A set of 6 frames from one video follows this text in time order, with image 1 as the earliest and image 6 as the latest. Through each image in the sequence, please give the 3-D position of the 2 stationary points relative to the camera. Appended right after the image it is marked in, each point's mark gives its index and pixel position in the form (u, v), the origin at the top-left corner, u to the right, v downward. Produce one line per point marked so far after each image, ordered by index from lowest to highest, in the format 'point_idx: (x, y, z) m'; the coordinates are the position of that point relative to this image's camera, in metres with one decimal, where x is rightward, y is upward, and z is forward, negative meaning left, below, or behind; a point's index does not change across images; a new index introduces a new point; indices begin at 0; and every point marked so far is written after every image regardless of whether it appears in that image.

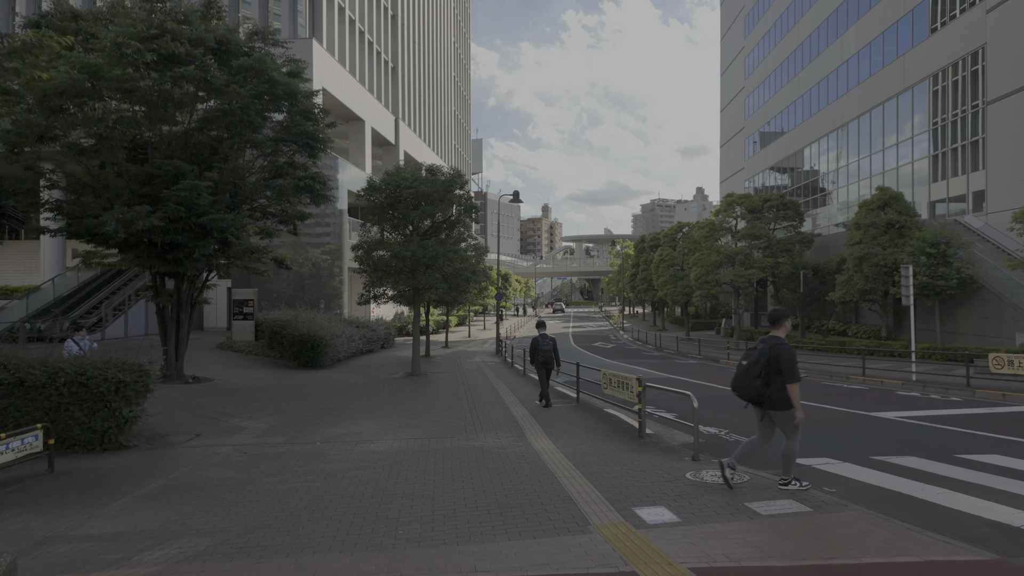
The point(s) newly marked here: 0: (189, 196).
0: (-6.9, +2.0, +12.5) m
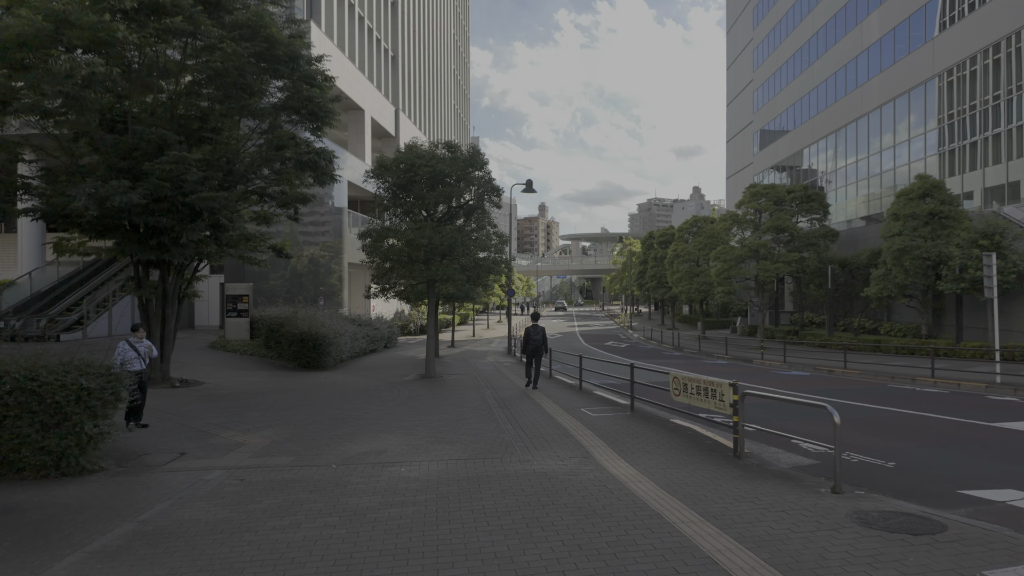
0: (-6.2, +2.2, +10.8) m
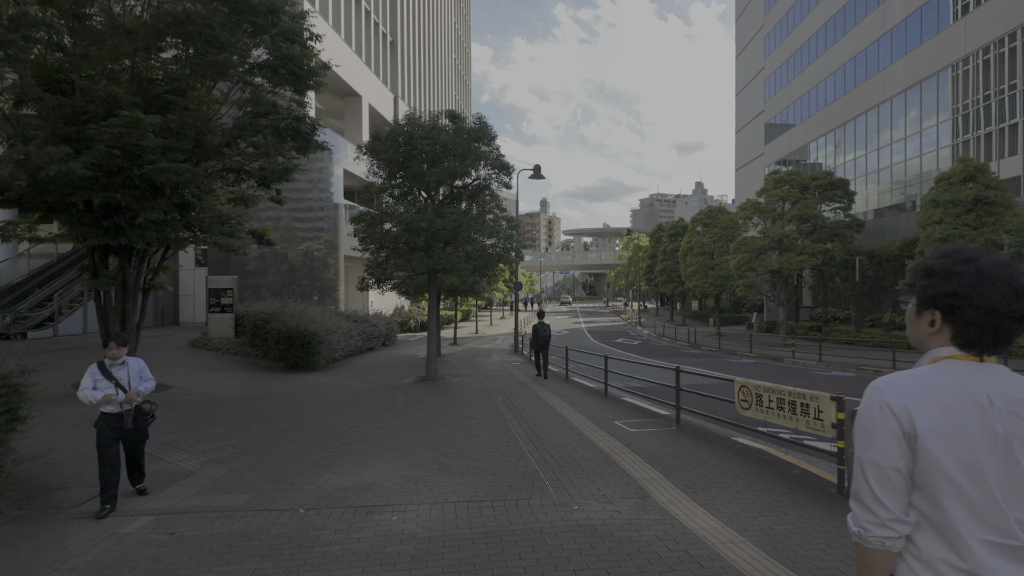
0: (-6.0, +2.4, +9.1) m
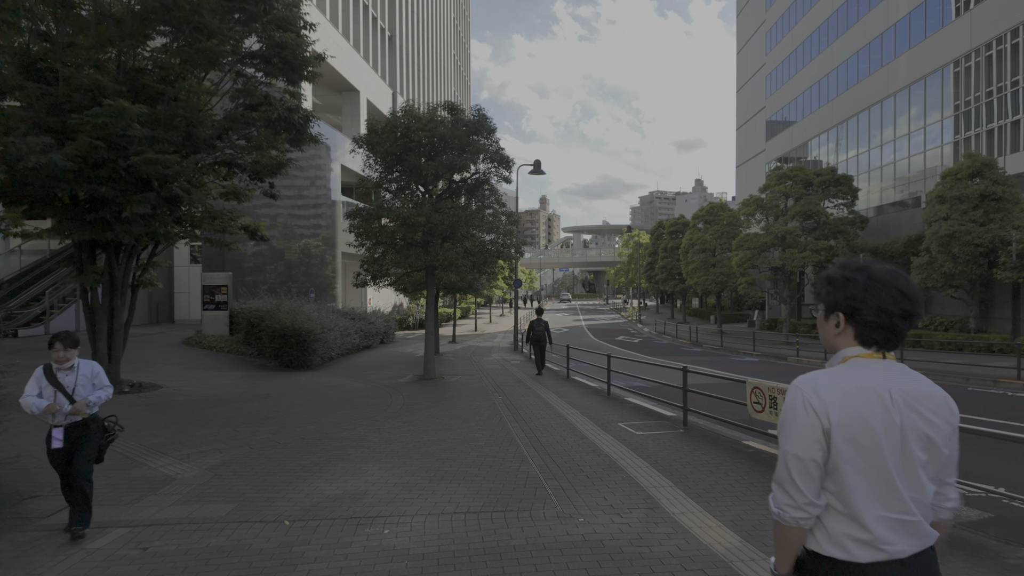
0: (-6.0, +2.4, +8.7) m
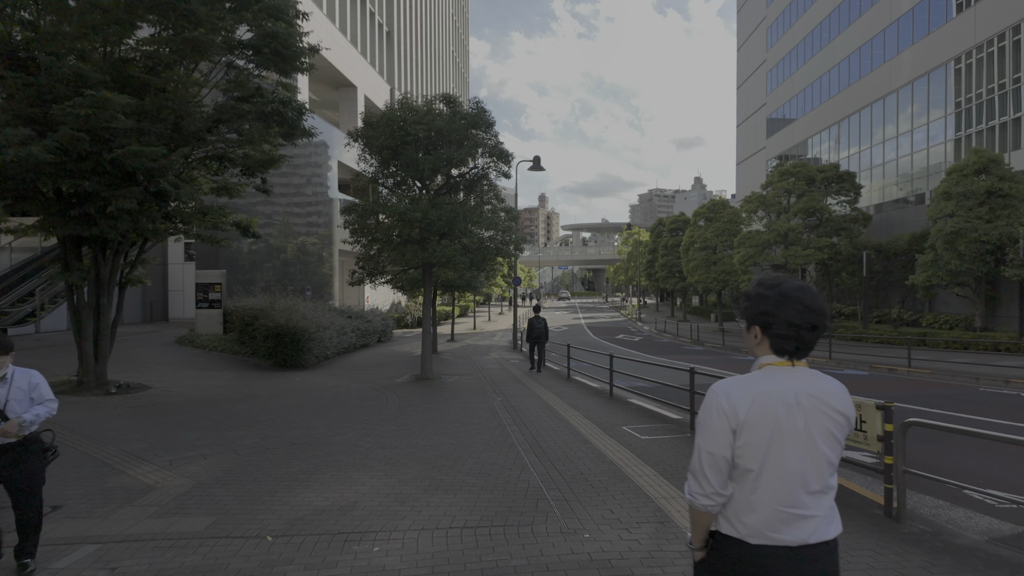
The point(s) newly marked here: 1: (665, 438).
0: (-6.0, +2.5, +8.4) m
1: (+1.8, -1.8, +6.9) m
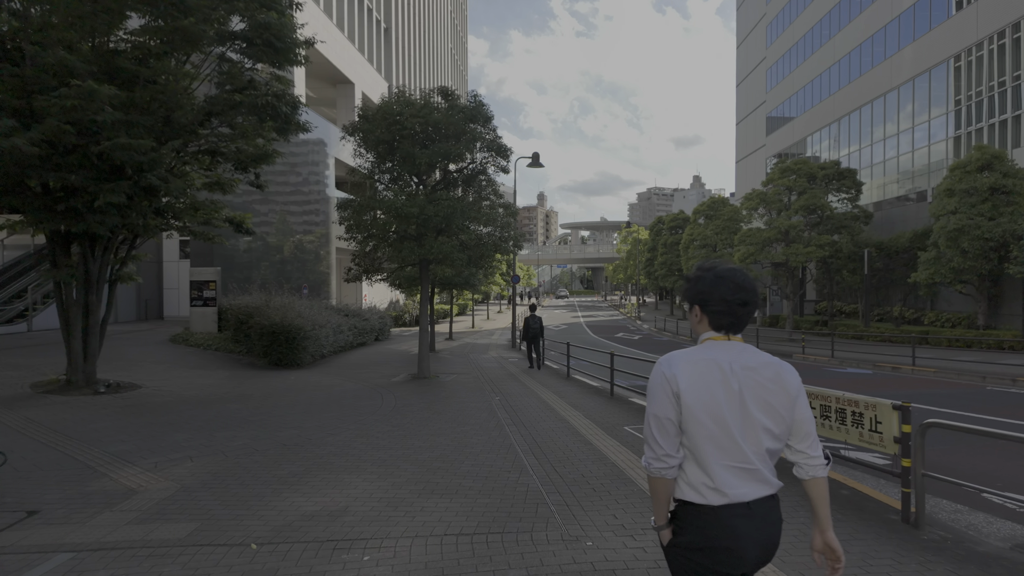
0: (-6.0, +2.5, +8.2) m
1: (+1.8, -1.7, +6.6) m
